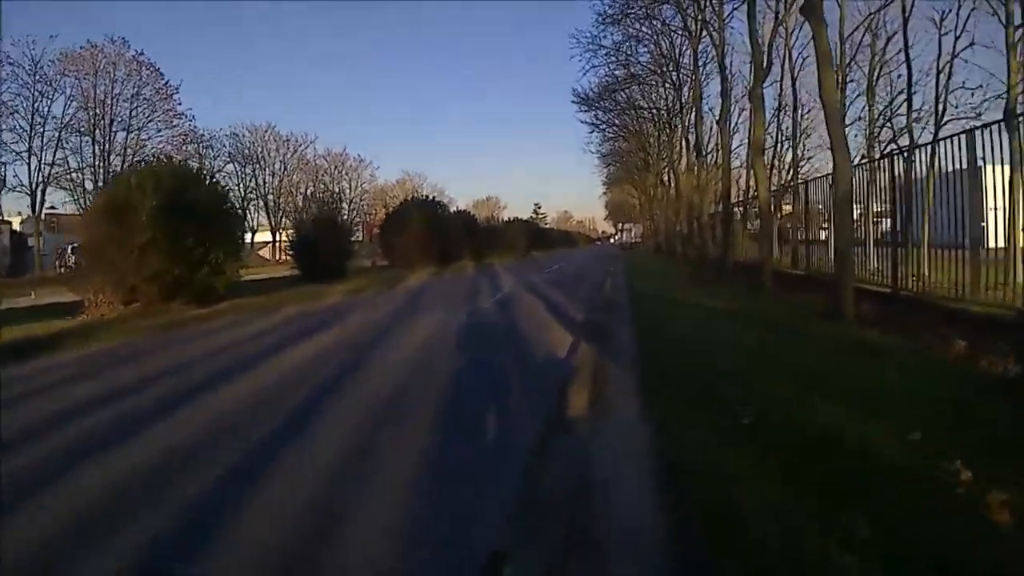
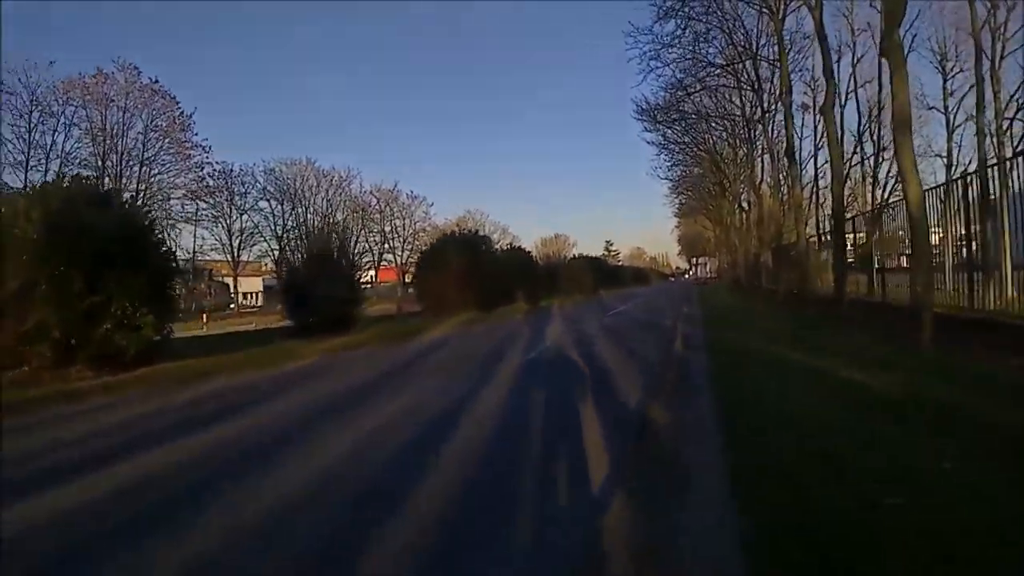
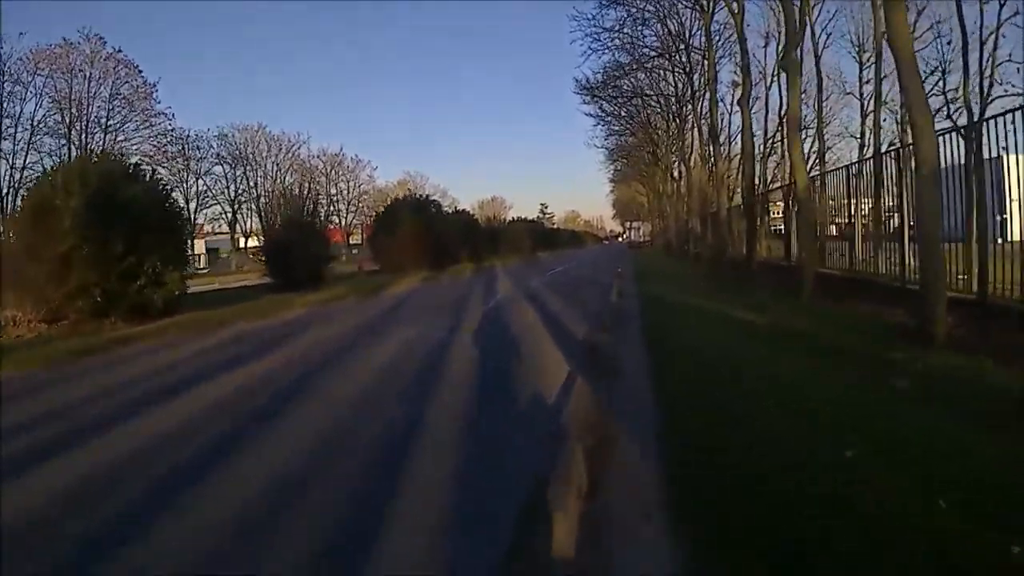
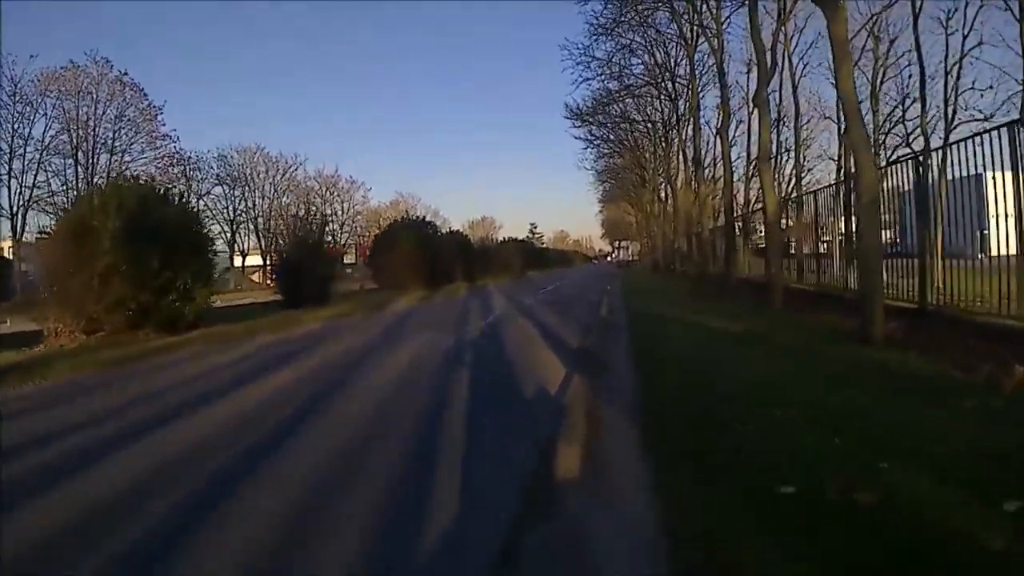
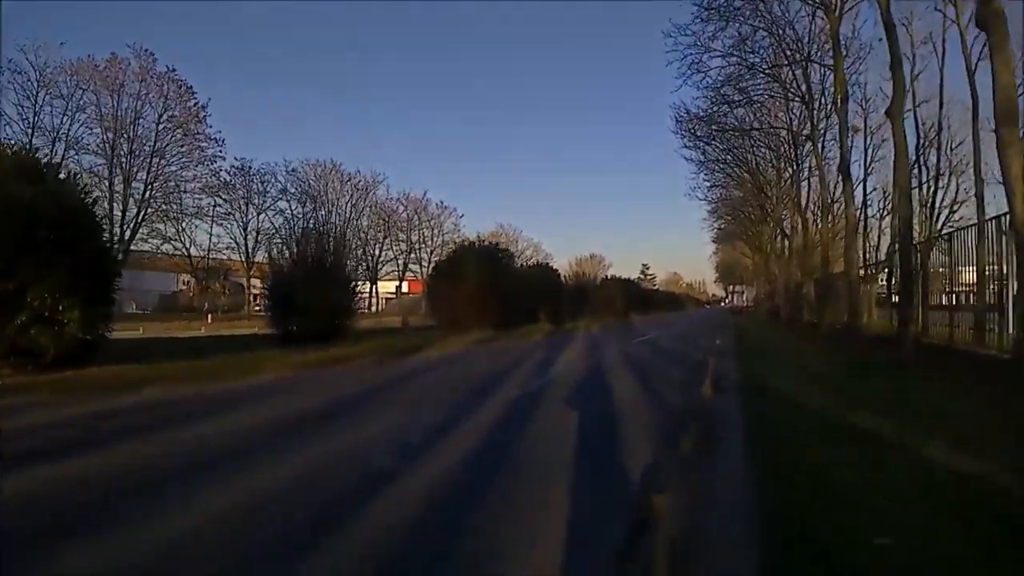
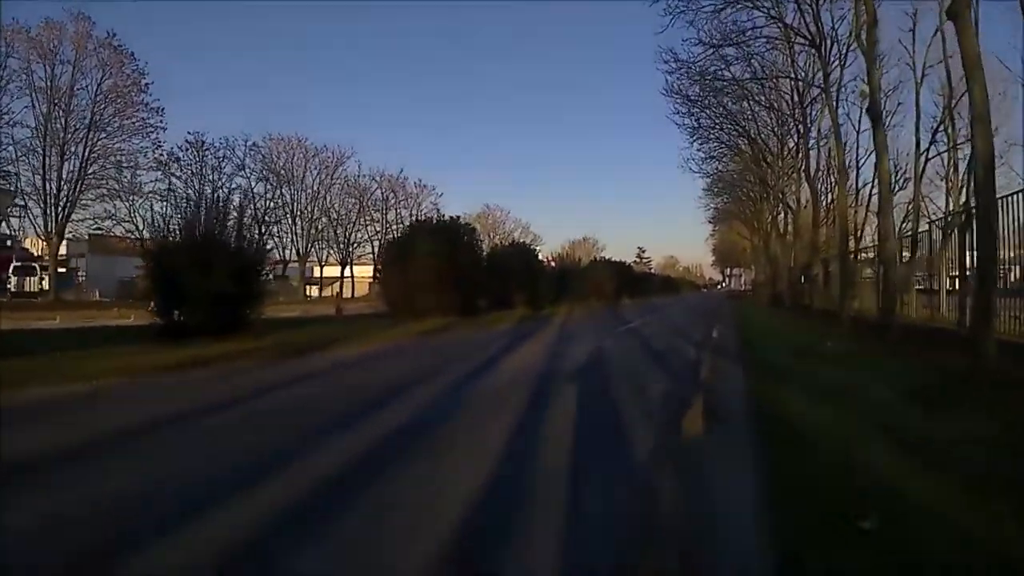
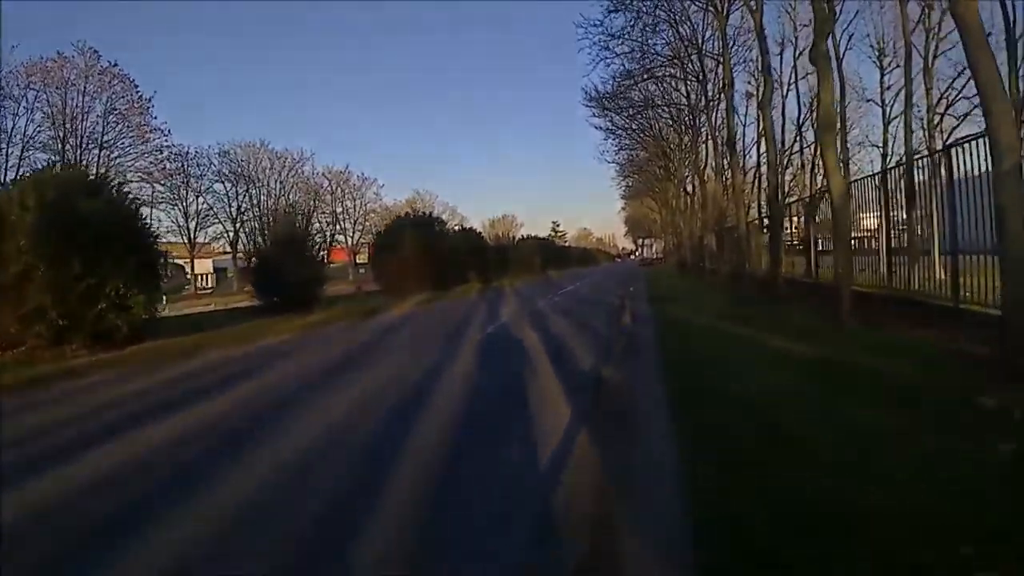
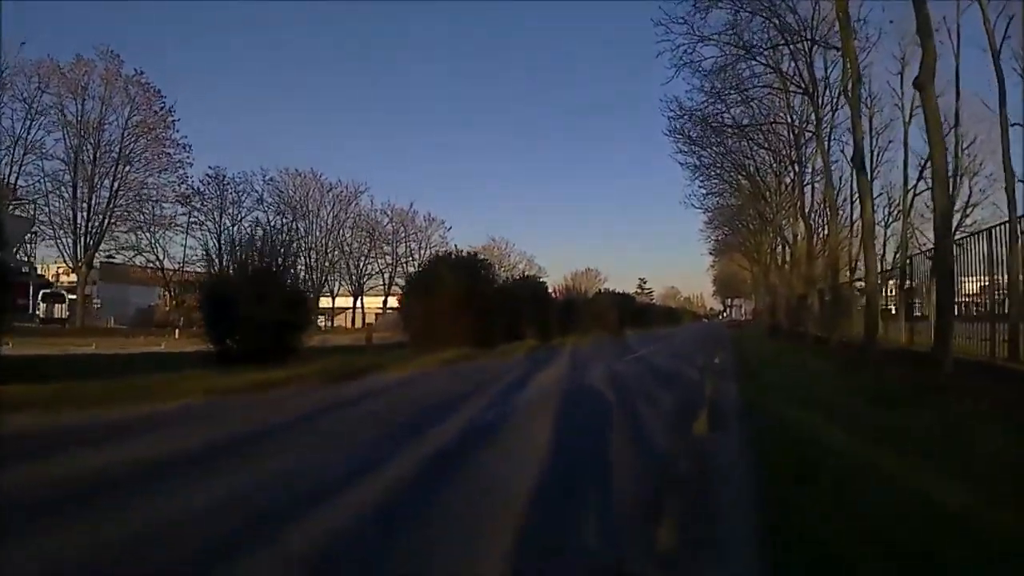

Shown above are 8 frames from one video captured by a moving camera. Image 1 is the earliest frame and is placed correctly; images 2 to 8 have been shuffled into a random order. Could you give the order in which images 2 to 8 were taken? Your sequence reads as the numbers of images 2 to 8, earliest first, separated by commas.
4, 3, 7, 2, 5, 8, 6
